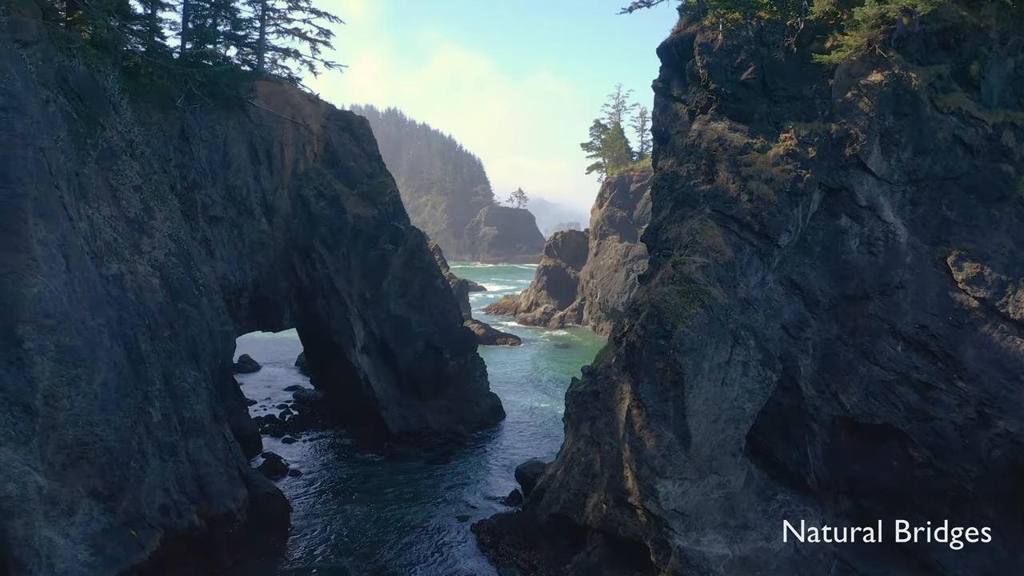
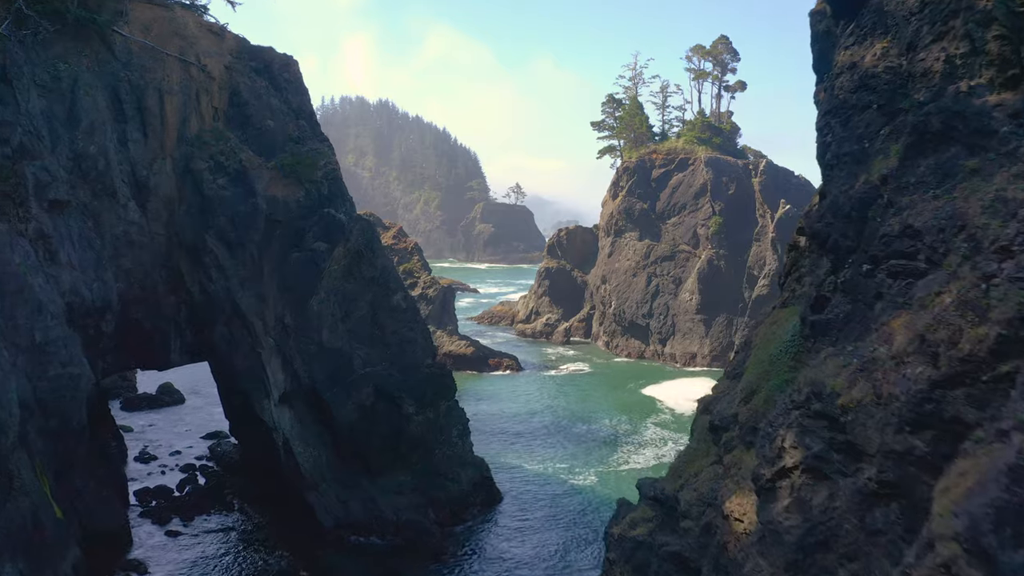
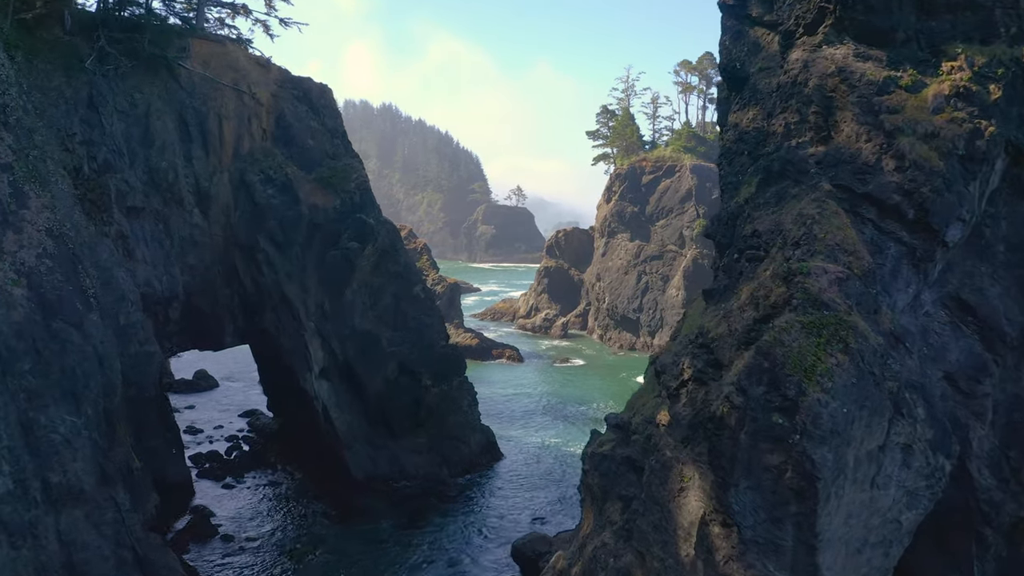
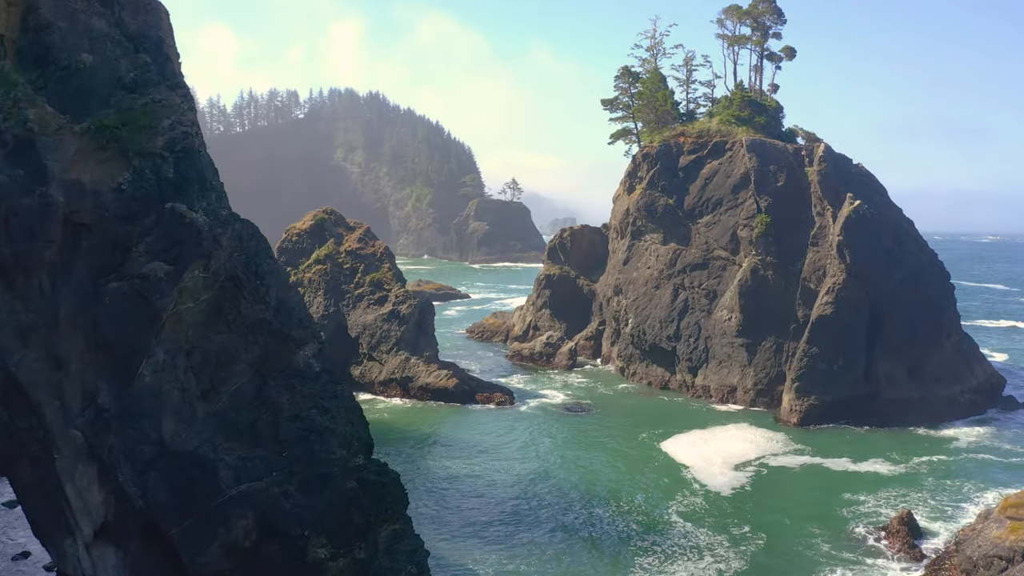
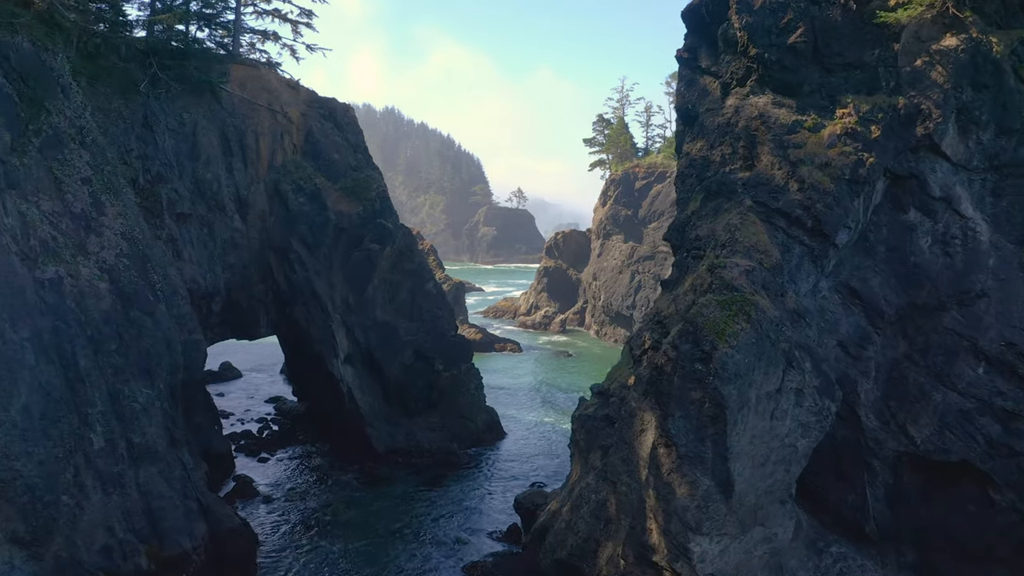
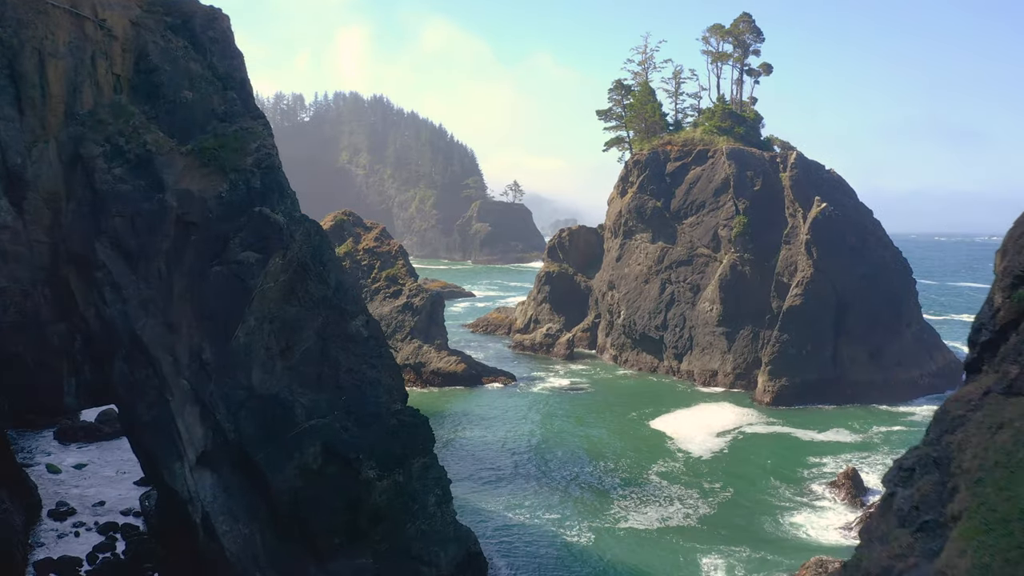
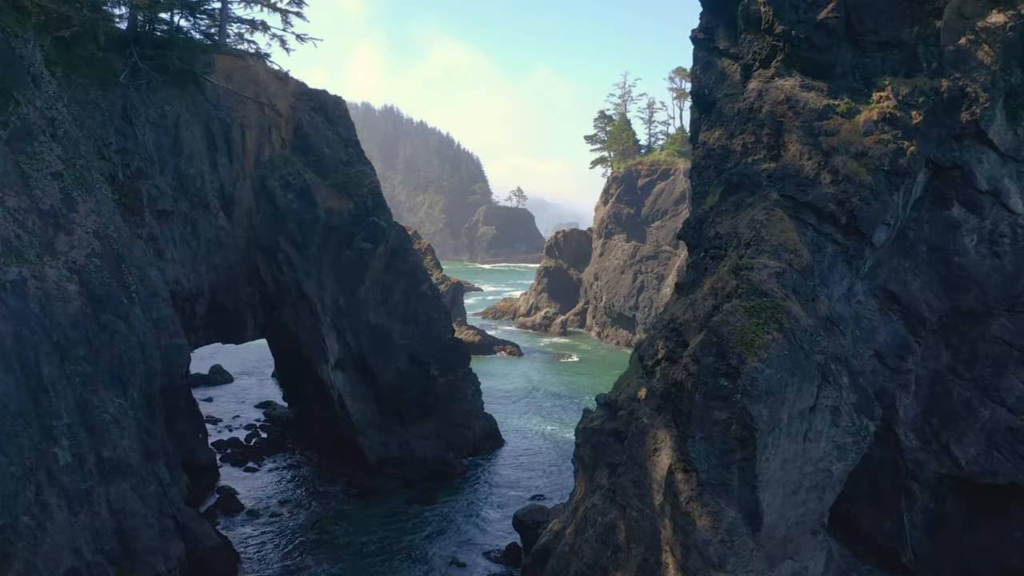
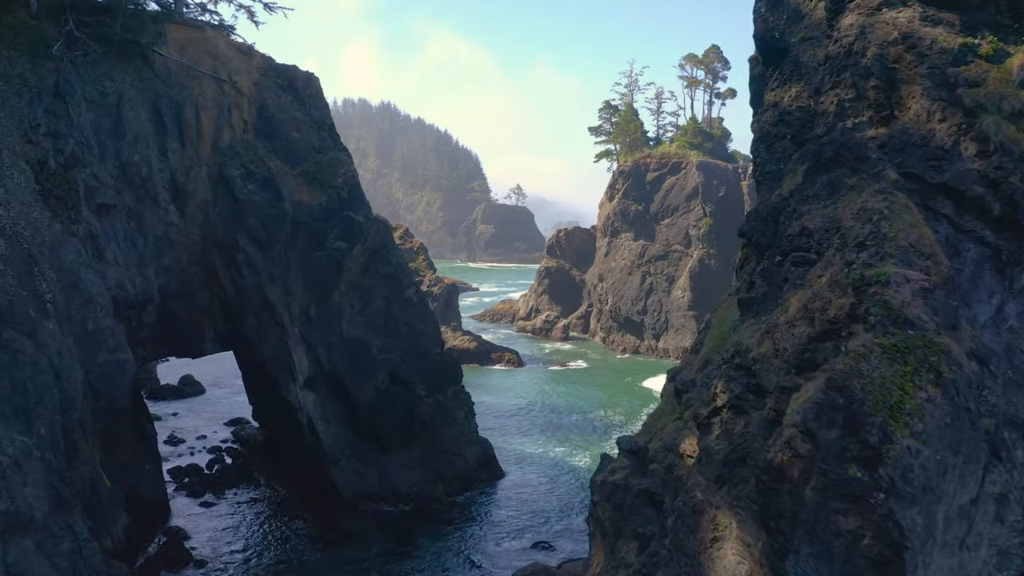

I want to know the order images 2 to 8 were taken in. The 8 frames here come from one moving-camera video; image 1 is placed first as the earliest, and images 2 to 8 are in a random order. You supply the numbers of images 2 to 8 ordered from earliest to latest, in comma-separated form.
5, 7, 3, 8, 2, 6, 4
